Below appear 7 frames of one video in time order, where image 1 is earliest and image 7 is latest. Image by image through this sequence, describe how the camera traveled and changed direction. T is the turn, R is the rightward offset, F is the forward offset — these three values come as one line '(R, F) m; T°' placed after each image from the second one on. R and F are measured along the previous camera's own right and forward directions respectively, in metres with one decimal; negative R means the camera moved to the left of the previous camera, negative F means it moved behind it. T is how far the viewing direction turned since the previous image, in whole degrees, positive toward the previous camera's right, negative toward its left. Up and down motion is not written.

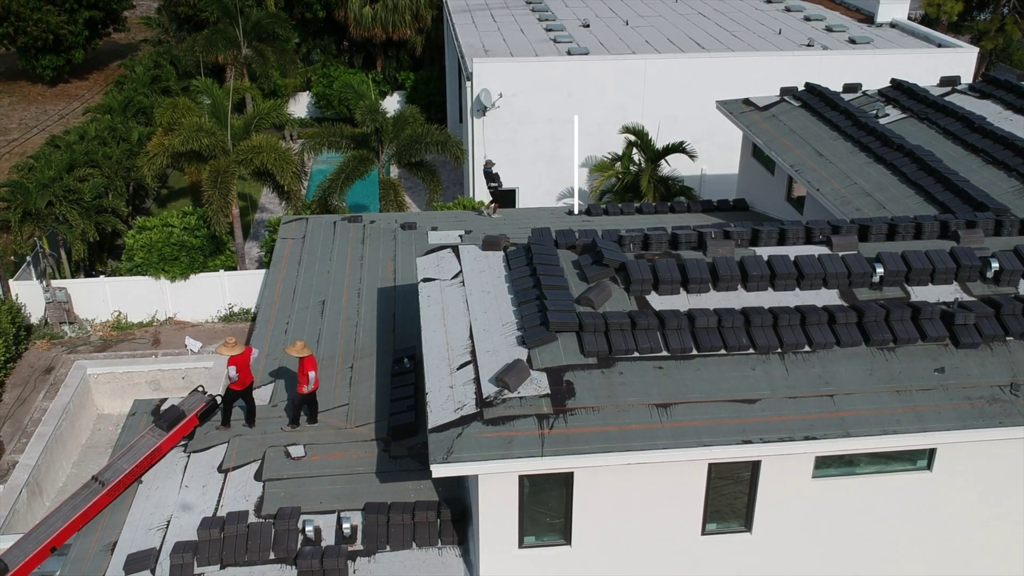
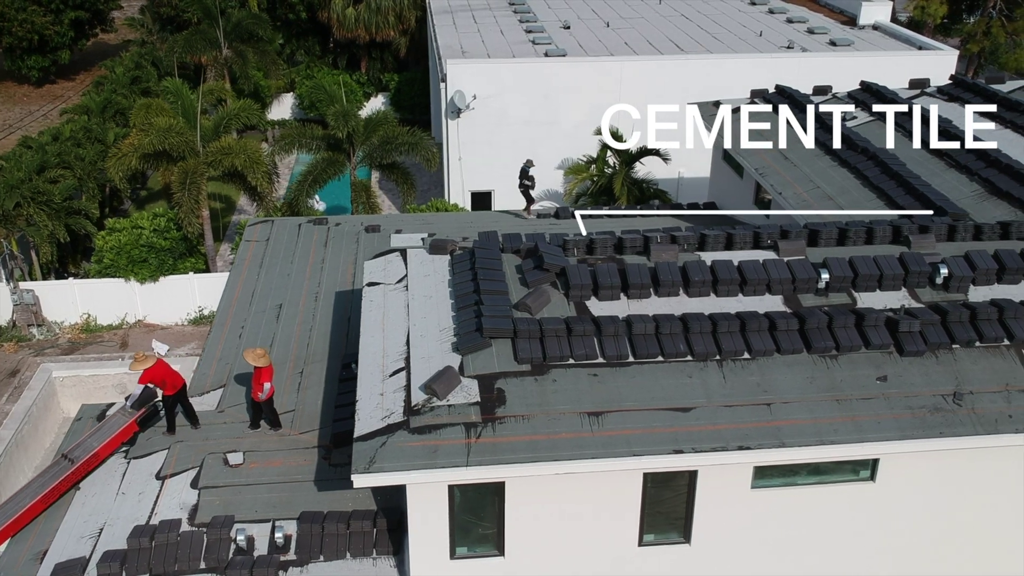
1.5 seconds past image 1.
(+0.9, +0.2) m; 0°
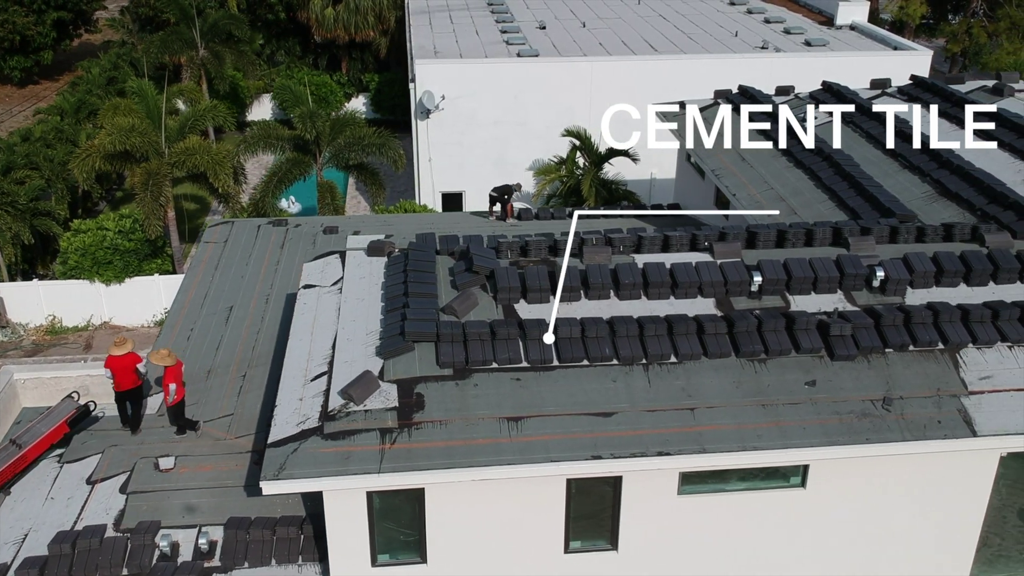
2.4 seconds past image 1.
(+1.0, +0.2) m; 0°
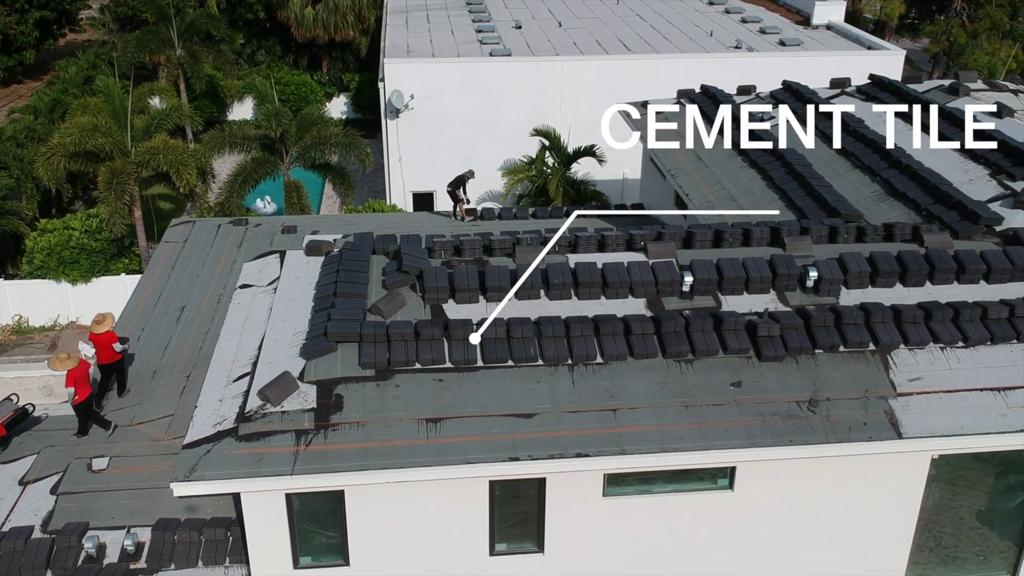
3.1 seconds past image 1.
(+1.0, +0.1) m; 0°
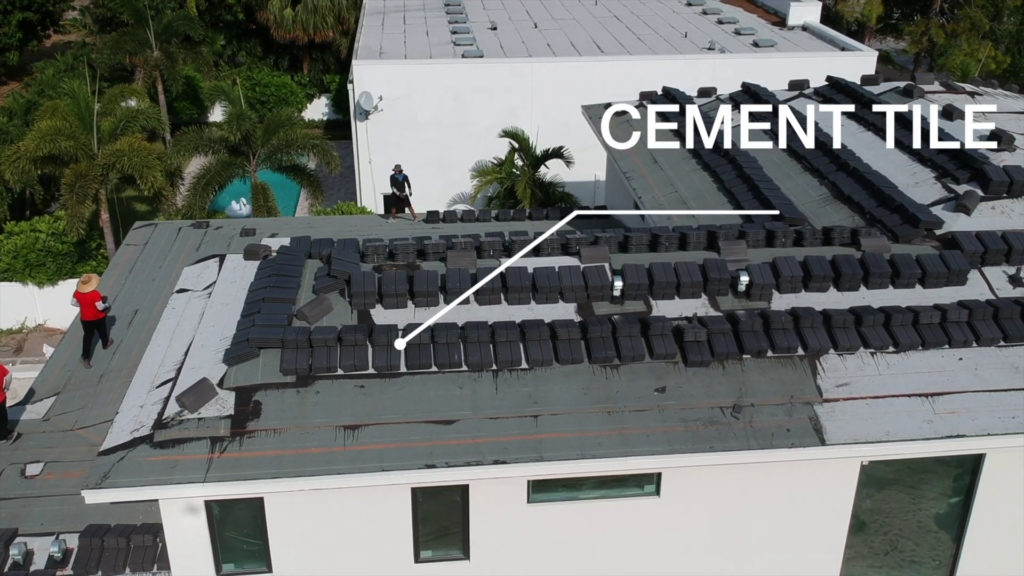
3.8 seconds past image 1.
(+1.0, +0.1) m; 0°
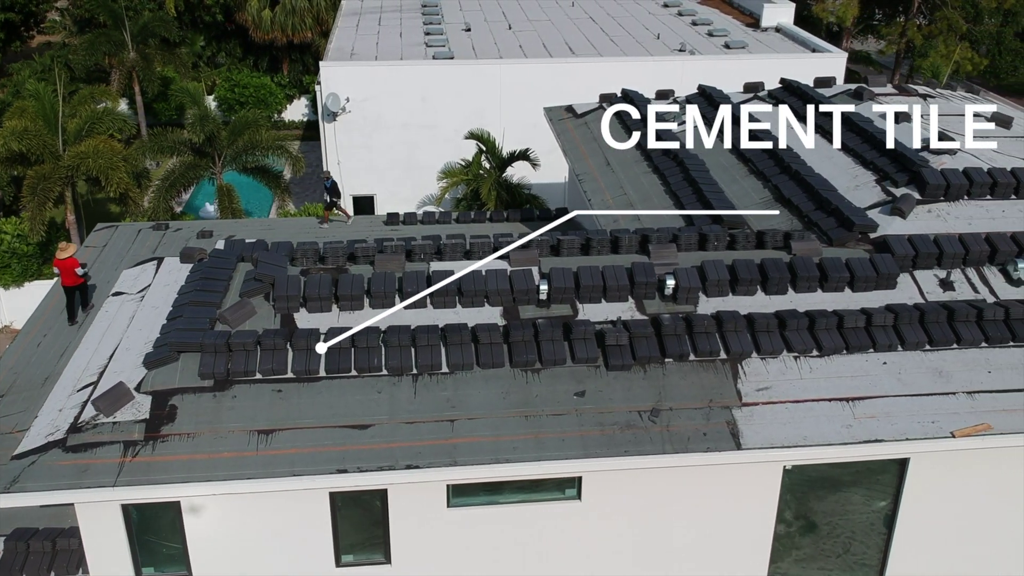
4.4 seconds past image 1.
(+1.0, 0.0) m; 0°
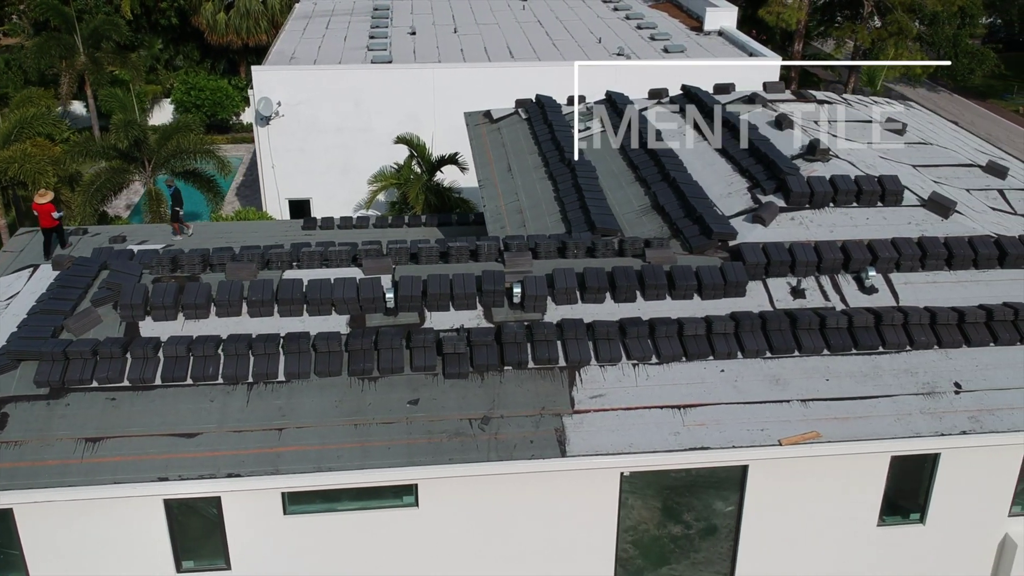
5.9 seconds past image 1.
(+2.1, -0.1) m; 0°
